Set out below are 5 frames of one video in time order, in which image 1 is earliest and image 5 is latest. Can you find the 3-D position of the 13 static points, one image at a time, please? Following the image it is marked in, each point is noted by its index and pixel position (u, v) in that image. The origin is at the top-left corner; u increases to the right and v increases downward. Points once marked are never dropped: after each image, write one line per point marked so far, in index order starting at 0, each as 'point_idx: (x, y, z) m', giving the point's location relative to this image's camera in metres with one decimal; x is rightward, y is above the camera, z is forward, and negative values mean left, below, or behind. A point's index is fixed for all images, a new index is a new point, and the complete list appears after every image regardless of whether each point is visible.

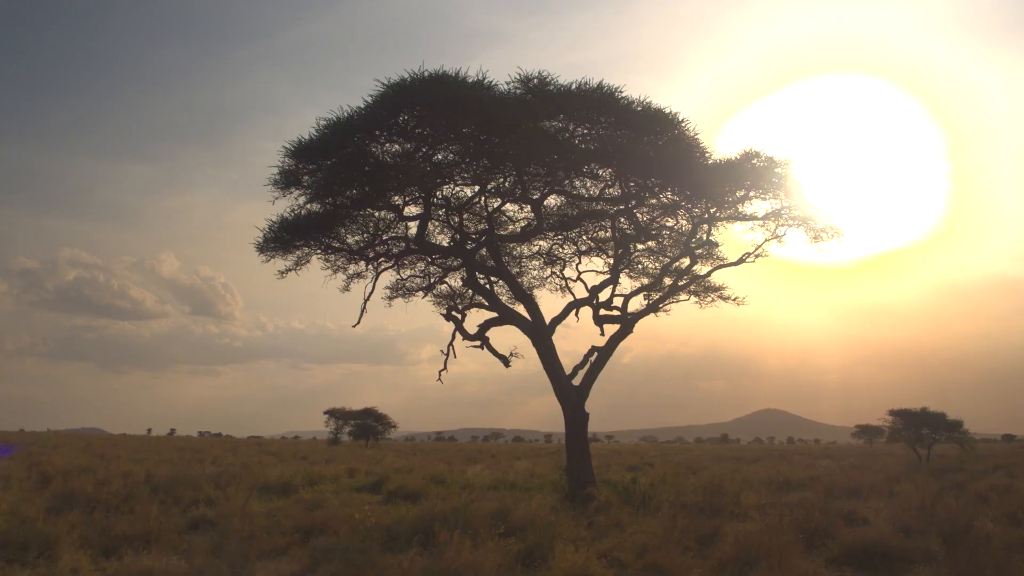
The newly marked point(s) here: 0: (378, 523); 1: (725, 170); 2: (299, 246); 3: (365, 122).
0: (-1.7, -2.9, +8.9) m
1: (+4.6, +2.5, +15.3) m
2: (-5.2, +1.0, +17.4) m
3: (-2.8, +3.3, +14.3) m
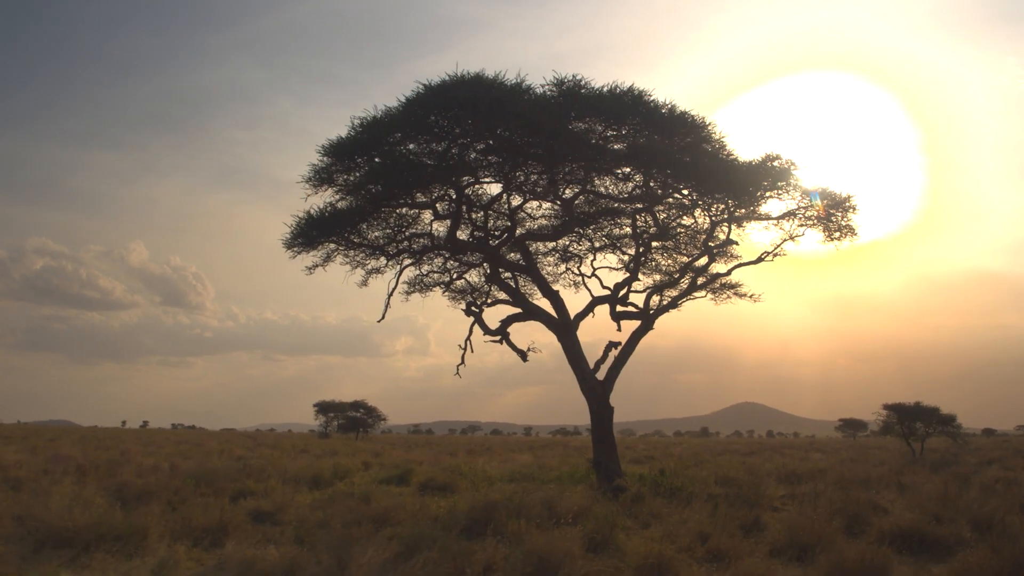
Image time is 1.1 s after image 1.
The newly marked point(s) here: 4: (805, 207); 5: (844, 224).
0: (-1.0, -2.9, +9.2) m
1: (+5.2, +2.6, +15.7) m
2: (-4.7, +1.1, +17.6) m
3: (-2.2, +3.4, +14.5) m
4: (+6.8, +1.7, +16.3) m
5: (+7.7, +1.4, +16.4) m
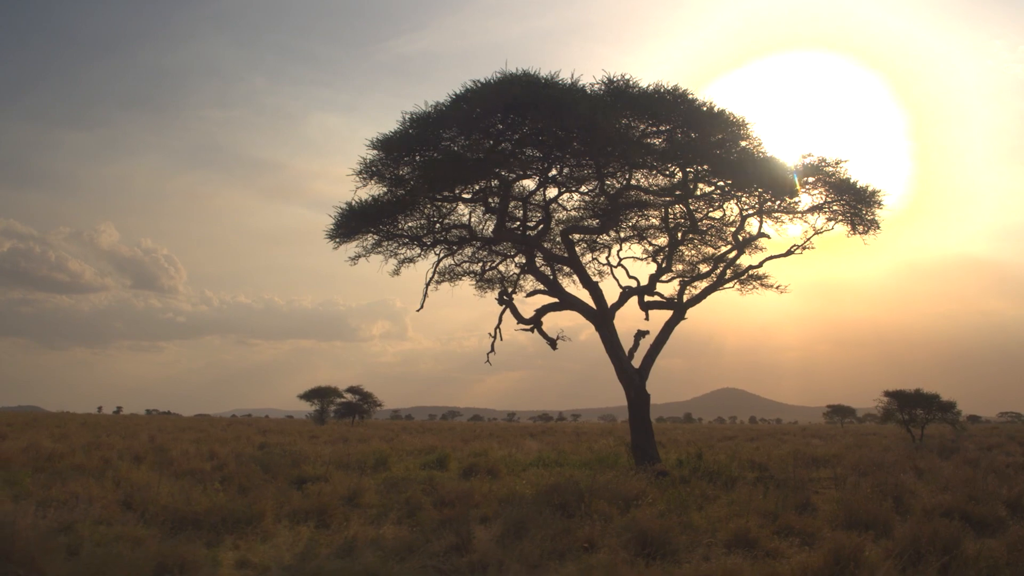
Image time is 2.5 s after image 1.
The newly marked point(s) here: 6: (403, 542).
0: (0.0, -2.8, +9.7) m
1: (+6.1, +2.8, +16.2) m
2: (-3.8, +1.4, +18.0) m
3: (-1.3, +3.6, +15.0) m
4: (+7.6, +1.9, +16.9) m
5: (+8.6, +1.6, +17.0) m
6: (-1.0, -2.4, +6.7) m
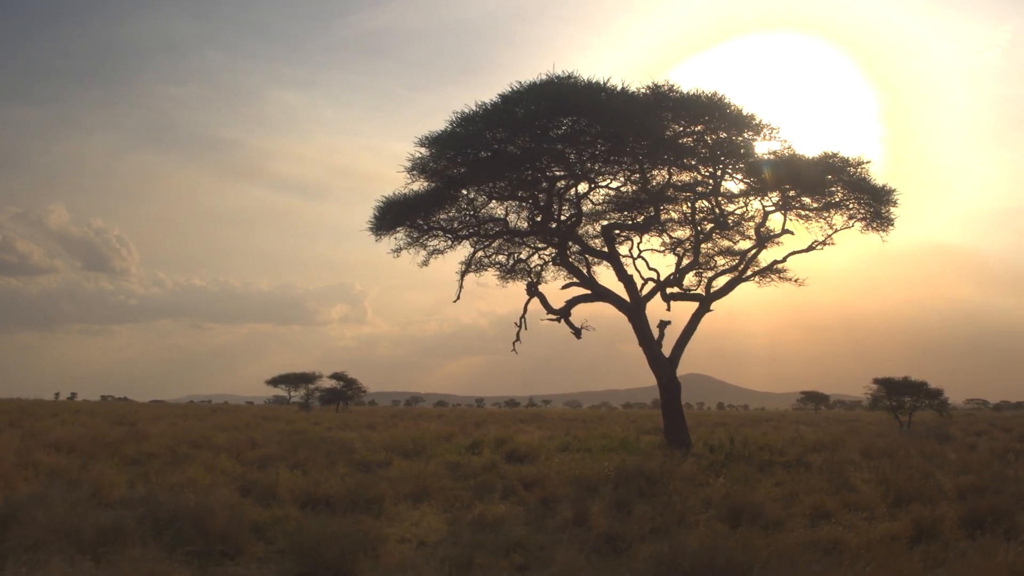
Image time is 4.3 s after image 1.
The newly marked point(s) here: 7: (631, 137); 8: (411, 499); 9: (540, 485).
0: (+1.0, -2.8, +10.5) m
1: (+7.0, +2.9, +17.0) m
2: (-2.9, +1.6, +18.6) m
3: (-0.4, +3.7, +15.5) m
4: (+8.5, +2.1, +17.7) m
5: (+9.4, +1.8, +17.9) m
6: (+0.1, -2.4, +7.4) m
7: (+2.6, +3.3, +15.5) m
8: (-1.2, -2.5, +8.5) m
9: (+0.4, -2.7, +9.6) m
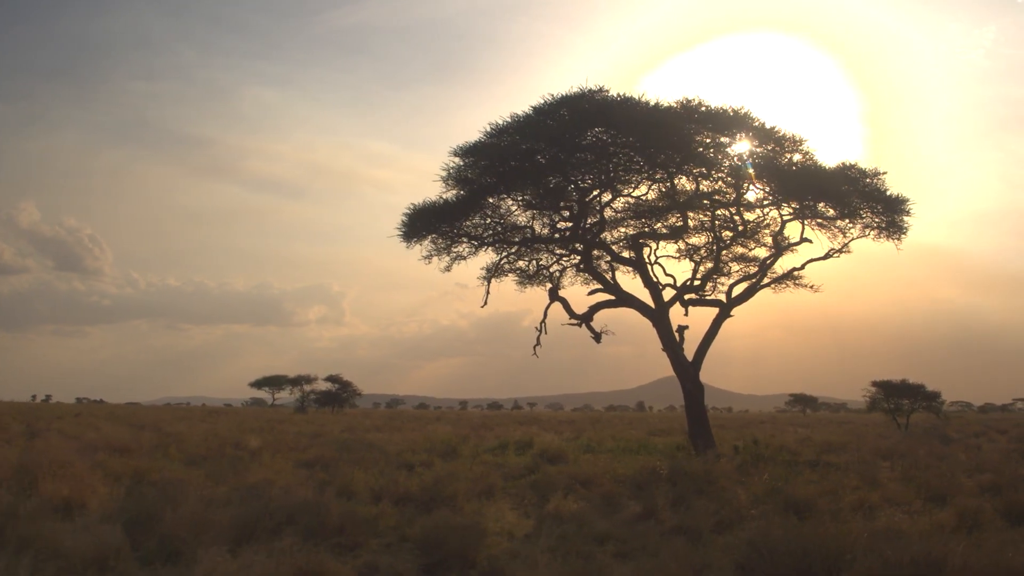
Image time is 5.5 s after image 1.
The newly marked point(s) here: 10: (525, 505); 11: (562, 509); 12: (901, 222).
0: (+1.8, -2.9, +11.0) m
1: (+7.7, +2.8, +17.6) m
2: (-2.3, +1.5, +19.1) m
3: (+0.3, +3.6, +16.1) m
4: (+9.2, +1.9, +18.4) m
5: (+10.1, +1.6, +18.5) m
6: (+0.9, -2.5, +7.9) m
7: (+3.3, +3.2, +16.1) m
8: (-0.4, -2.6, +9.0) m
9: (+1.2, -2.8, +10.1) m
10: (+0.2, -2.5, +8.3) m
11: (+0.6, -2.5, +7.9) m
12: (+10.2, +1.8, +18.5) m
